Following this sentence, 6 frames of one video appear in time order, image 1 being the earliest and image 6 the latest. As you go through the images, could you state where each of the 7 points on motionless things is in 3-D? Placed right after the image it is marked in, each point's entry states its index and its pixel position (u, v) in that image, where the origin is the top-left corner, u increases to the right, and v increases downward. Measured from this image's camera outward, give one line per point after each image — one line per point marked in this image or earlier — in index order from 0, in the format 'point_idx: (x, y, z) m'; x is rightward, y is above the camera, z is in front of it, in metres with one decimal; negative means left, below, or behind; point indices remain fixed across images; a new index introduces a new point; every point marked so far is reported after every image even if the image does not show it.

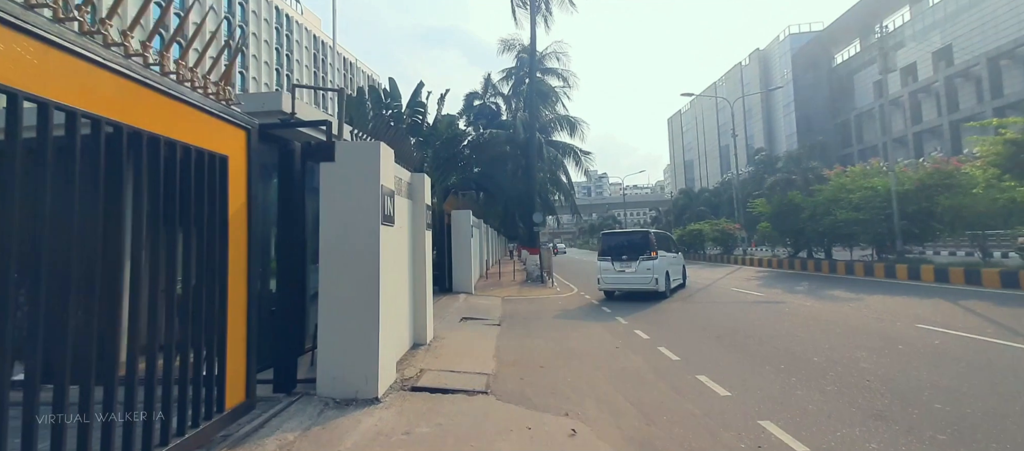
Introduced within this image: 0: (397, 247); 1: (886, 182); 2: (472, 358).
0: (-2.0, -0.4, +7.2) m
1: (+16.9, +2.0, +18.6) m
2: (-0.8, -2.6, +8.2) m
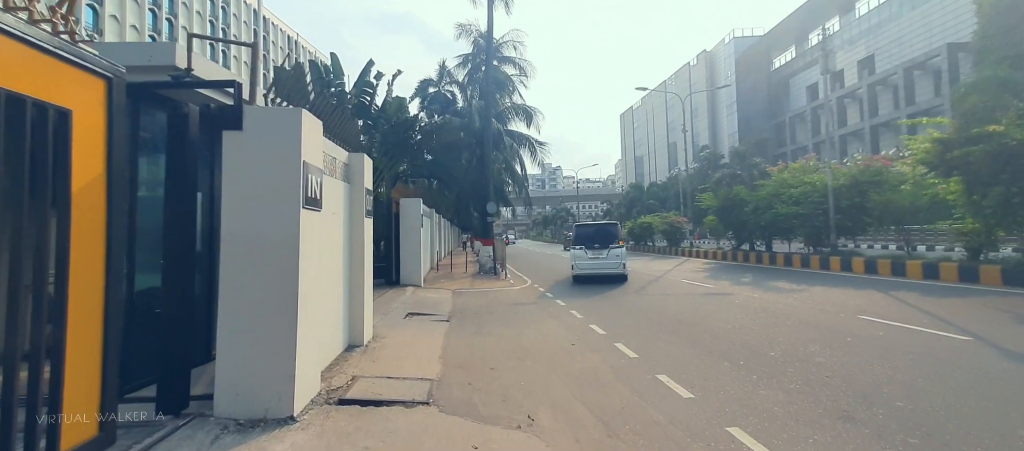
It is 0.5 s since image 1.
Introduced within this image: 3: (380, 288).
0: (-2.8, -0.2, +6.2) m
1: (+14.8, +2.2, +19.5) m
2: (-1.7, -2.4, +7.3) m
3: (-5.1, -2.4, +16.0) m
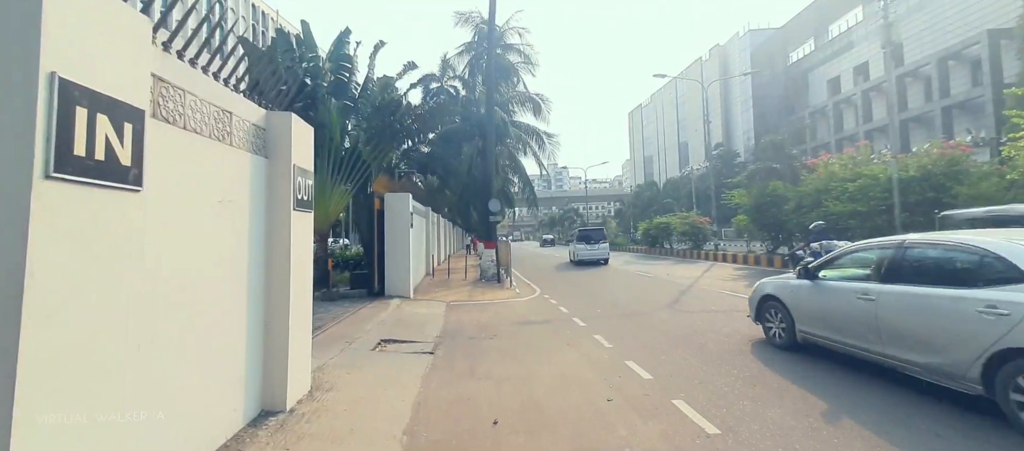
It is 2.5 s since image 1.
0: (-2.8, -0.1, +3.5) m
1: (+15.0, +2.2, +16.5) m
2: (-1.6, -2.3, +4.6) m
3: (-4.9, -2.4, +13.3) m
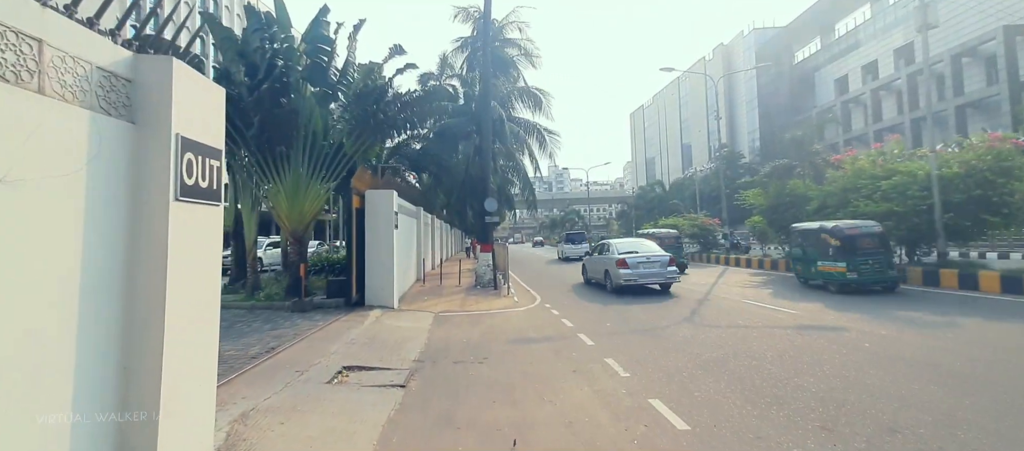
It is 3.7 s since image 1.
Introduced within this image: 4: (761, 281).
0: (-2.9, -0.1, +1.9) m
1: (+14.9, +2.2, +14.9) m
2: (-1.7, -2.3, +2.9) m
3: (-5.0, -2.4, +11.7) m
4: (+11.1, -2.4, +18.4) m
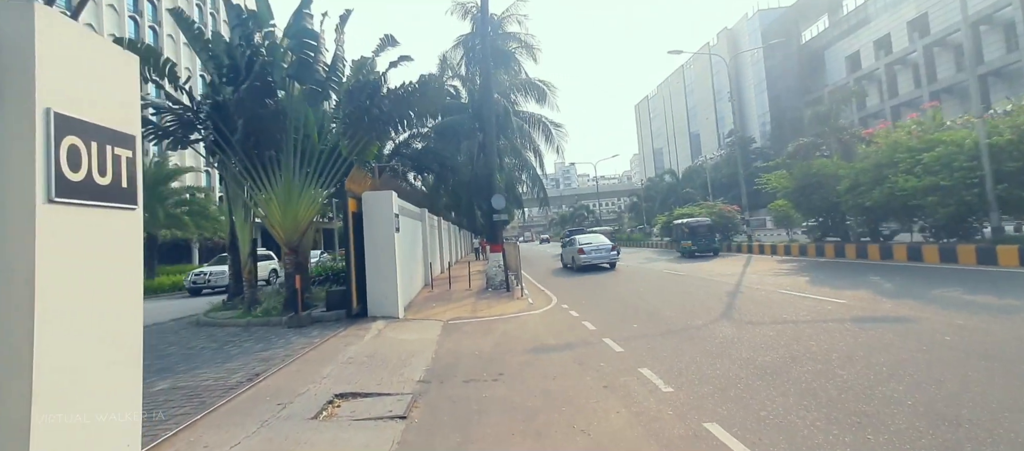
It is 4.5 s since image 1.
0: (-2.8, -0.2, +0.9) m
1: (+15.1, +3.0, +13.5) m
2: (-1.5, -2.3, +1.9) m
3: (-4.6, -2.6, +10.7) m
4: (+11.6, -1.7, +17.1) m
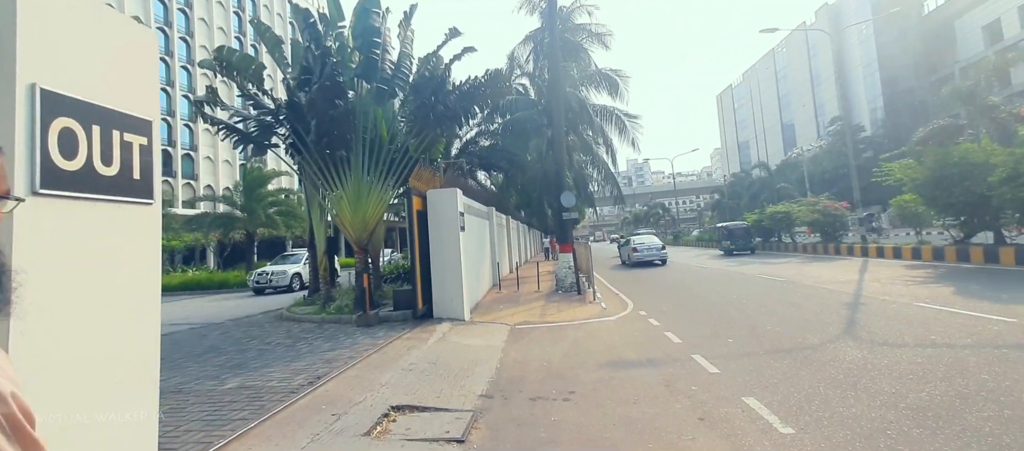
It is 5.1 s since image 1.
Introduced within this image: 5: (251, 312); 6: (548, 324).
0: (-2.7, -0.1, +0.5) m
1: (+17.1, +3.1, +10.0) m
2: (-1.3, -2.3, +1.4) m
3: (-2.9, -2.6, +10.6) m
4: (+14.2, -1.7, +14.2) m
5: (-9.9, -3.3, +15.7) m
6: (+0.9, -2.6, +11.2) m
